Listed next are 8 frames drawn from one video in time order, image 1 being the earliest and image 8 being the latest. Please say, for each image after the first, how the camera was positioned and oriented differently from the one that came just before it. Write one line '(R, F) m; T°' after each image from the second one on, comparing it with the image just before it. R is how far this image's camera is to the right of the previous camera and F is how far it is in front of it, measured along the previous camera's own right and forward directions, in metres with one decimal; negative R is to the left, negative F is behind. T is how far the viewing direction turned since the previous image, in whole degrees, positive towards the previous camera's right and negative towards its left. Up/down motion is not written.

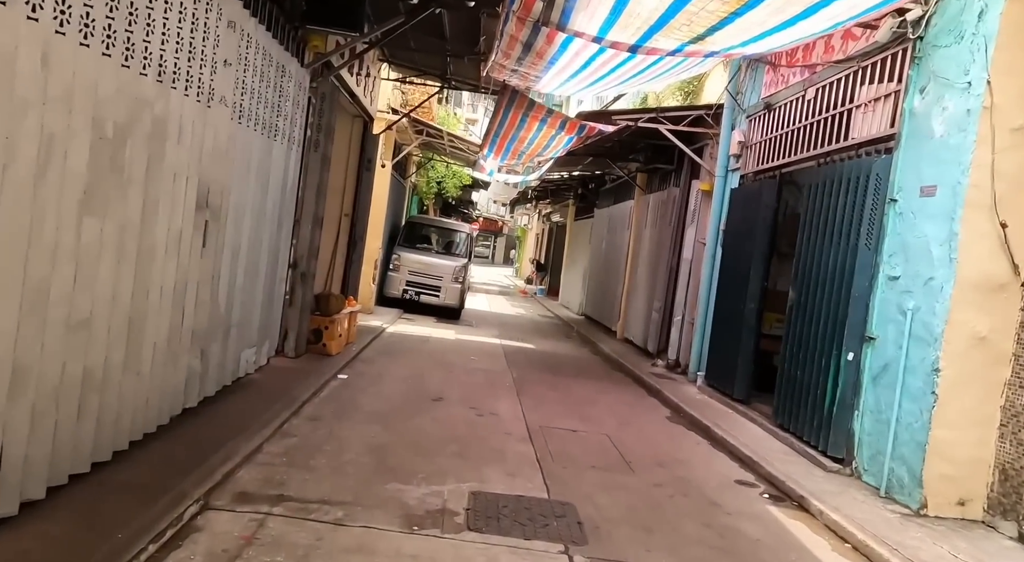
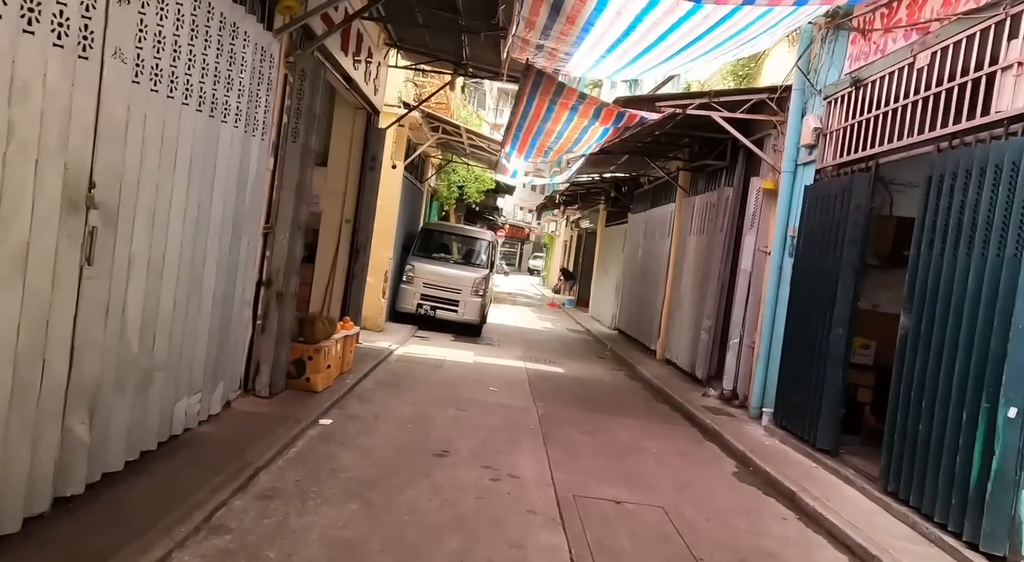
(0.0, +1.8) m; -2°
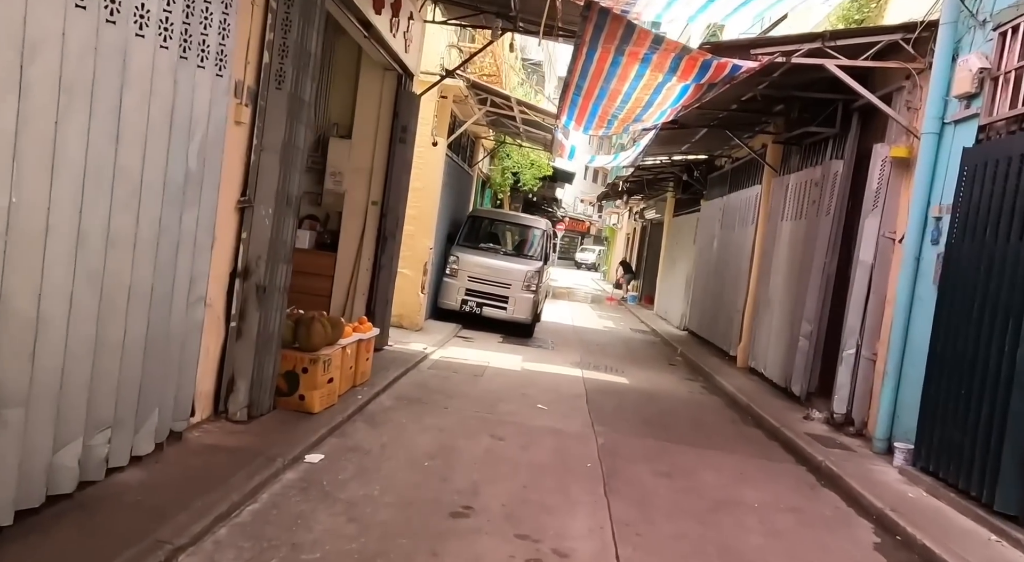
(+0.1, +1.9) m; -4°
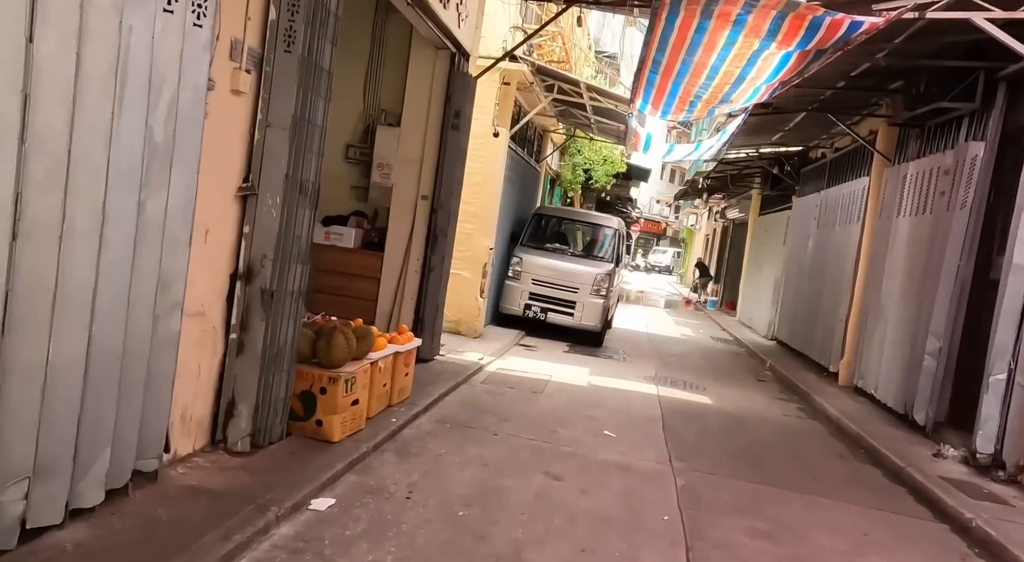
(+0.1, +1.1) m; -5°
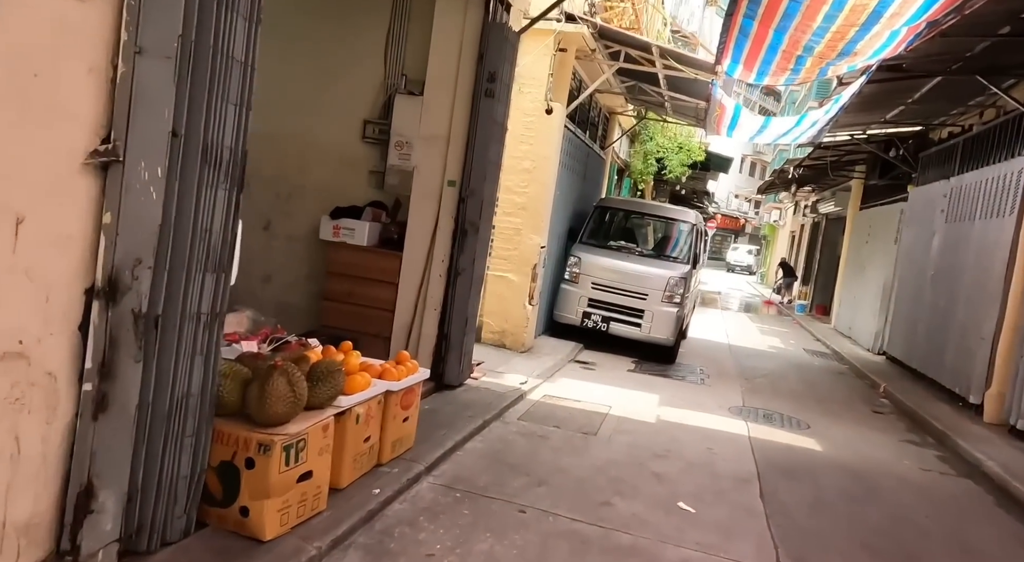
(+0.2, +1.9) m; -5°
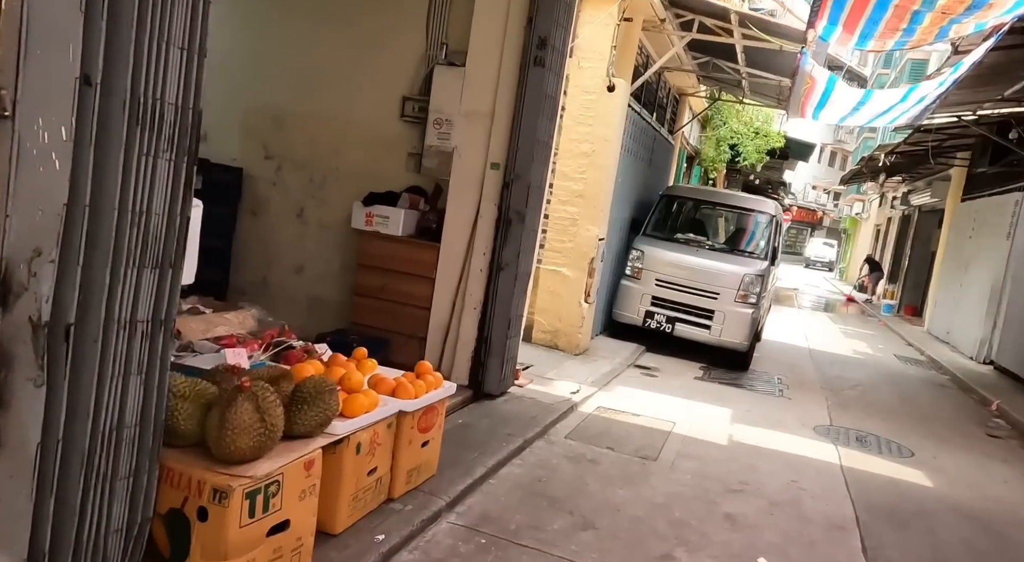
(+0.1, +0.9) m; -5°
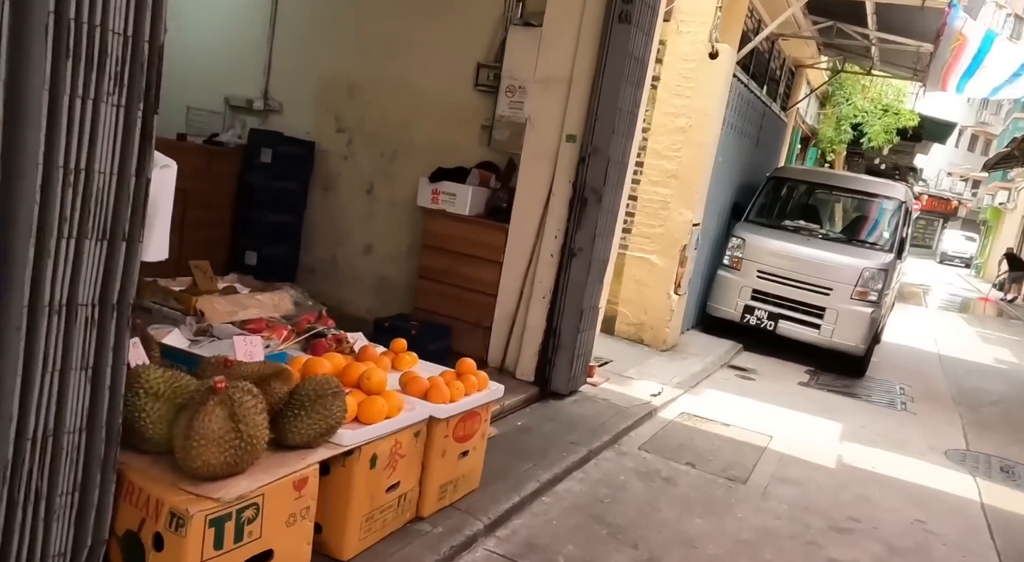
(+0.2, +0.6) m; -8°
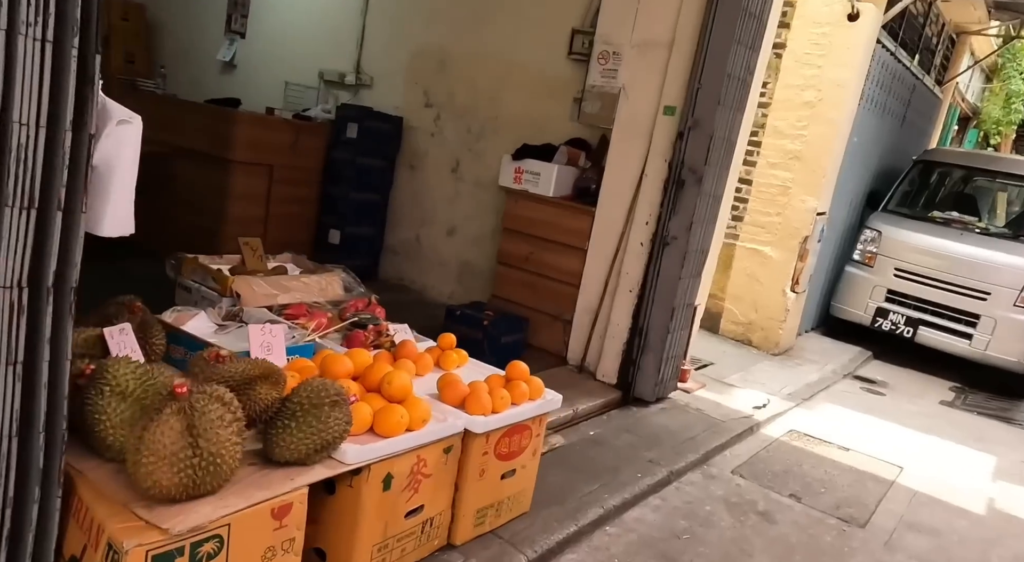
(+0.2, +0.6) m; -9°
